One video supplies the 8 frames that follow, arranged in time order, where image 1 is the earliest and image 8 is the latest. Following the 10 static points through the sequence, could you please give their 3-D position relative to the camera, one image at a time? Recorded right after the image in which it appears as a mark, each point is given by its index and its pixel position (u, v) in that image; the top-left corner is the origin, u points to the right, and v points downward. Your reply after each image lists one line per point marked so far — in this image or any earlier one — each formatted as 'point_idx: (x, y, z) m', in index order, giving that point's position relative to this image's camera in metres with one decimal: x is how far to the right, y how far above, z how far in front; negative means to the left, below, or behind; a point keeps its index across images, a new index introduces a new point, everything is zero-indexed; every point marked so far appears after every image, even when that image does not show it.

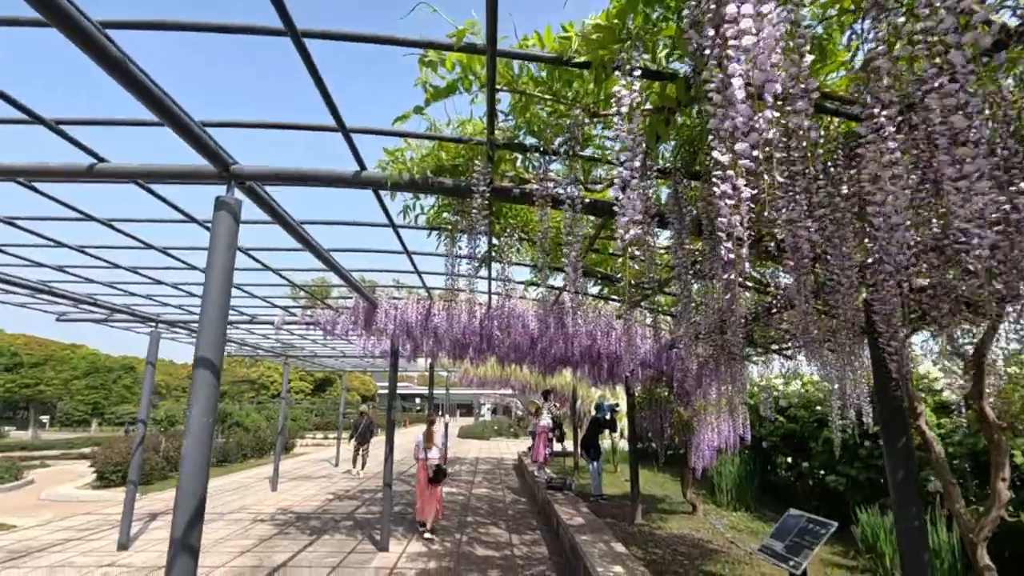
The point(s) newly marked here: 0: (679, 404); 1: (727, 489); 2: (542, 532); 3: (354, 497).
0: (+1.8, -1.2, +5.7) m
1: (+2.5, -2.4, +6.3) m
2: (+0.4, -3.0, +6.6) m
3: (-2.7, -3.5, +9.0) m
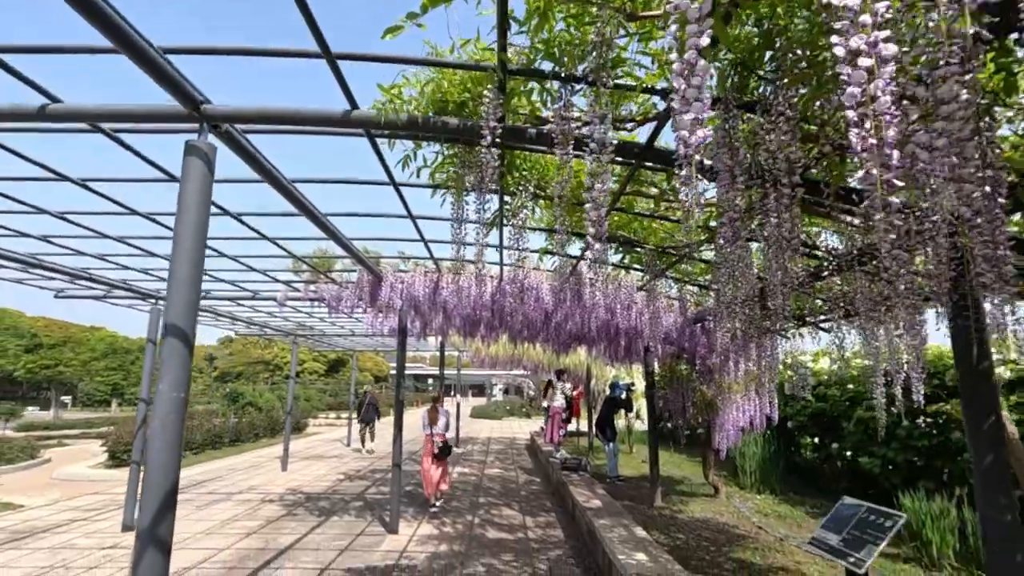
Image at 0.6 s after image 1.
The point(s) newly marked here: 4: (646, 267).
0: (+1.9, -1.0, +5.4) m
1: (+2.7, -2.1, +6.0) m
2: (+0.5, -2.7, +6.4) m
3: (-2.5, -3.2, +8.9) m
4: (+0.9, +0.2, +3.7) m
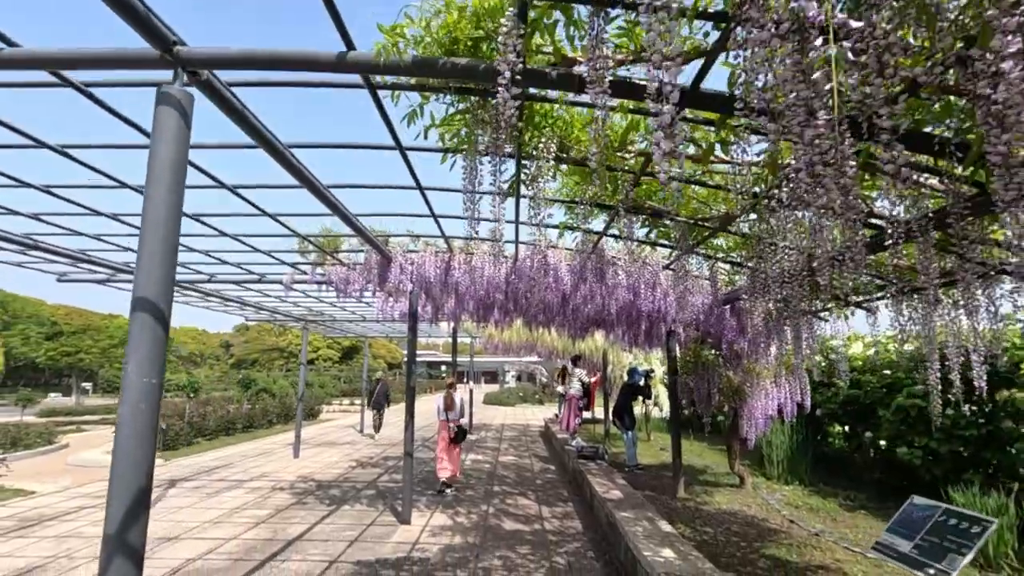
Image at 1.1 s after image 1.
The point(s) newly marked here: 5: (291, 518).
0: (+2.1, -0.8, +5.1) m
1: (+2.8, -1.9, +5.7) m
2: (+0.7, -2.5, +6.1) m
3: (-2.2, -2.9, +8.7) m
4: (+1.1, +0.3, +3.4) m
5: (-2.3, -2.4, +5.6) m
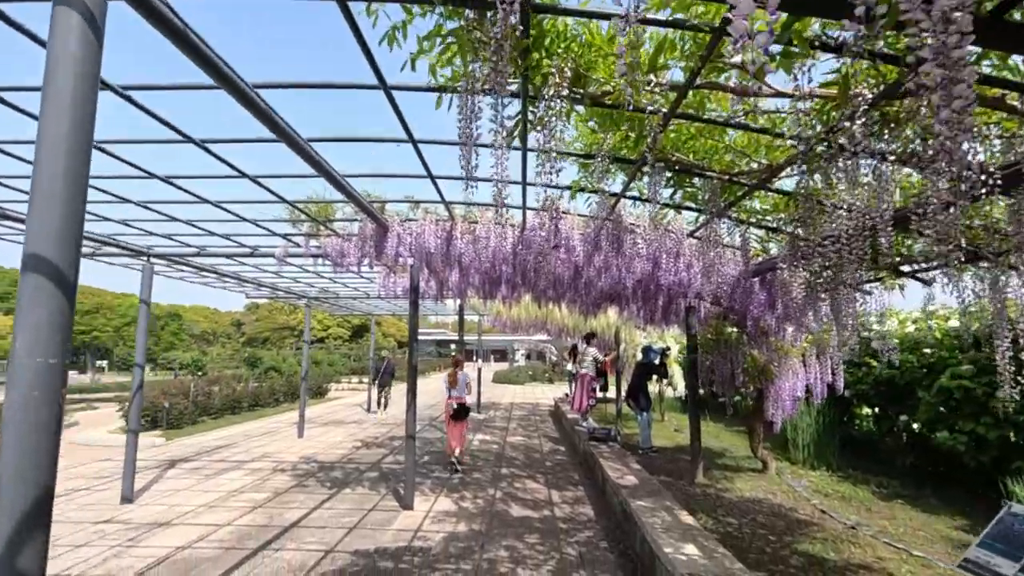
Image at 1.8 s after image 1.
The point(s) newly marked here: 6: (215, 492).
0: (+2.1, -0.5, +4.8) m
1: (+2.9, -1.6, +5.4) m
2: (+0.8, -2.2, +5.9) m
3: (-2.1, -2.5, +8.5) m
4: (+1.1, +0.5, +3.0) m
5: (-2.2, -2.2, +5.4) m
6: (-3.2, -2.2, +5.7) m
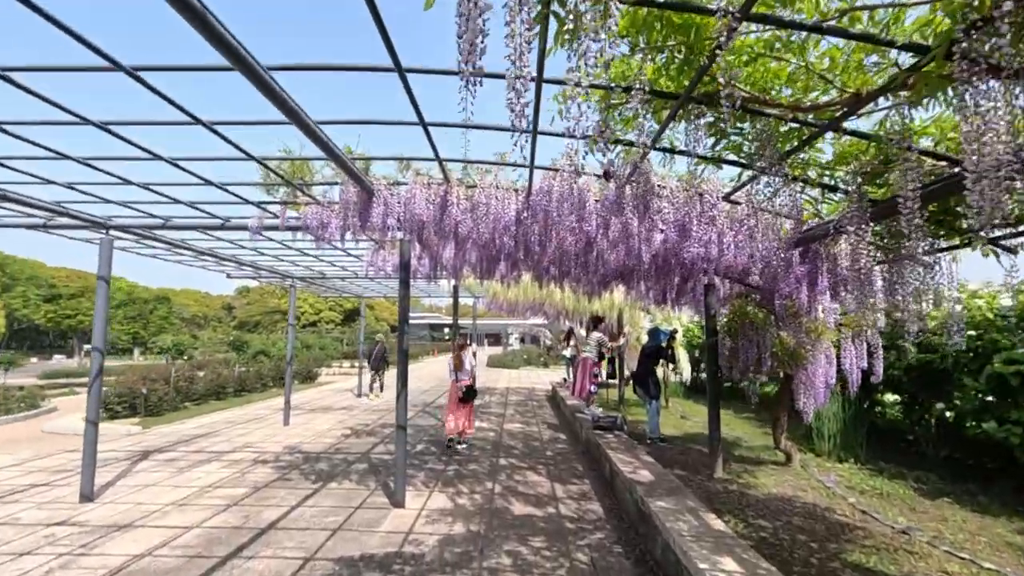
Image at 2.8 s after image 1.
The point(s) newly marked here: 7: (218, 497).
0: (+2.2, -0.3, +4.3) m
1: (+2.9, -1.4, +4.9) m
2: (+0.8, -2.0, +5.4) m
3: (-2.1, -2.2, +8.0) m
4: (+1.1, +0.6, +2.5) m
5: (-2.2, -1.9, +4.9) m
6: (-3.2, -1.9, +5.2) m
7: (-2.7, -1.9, +4.9) m
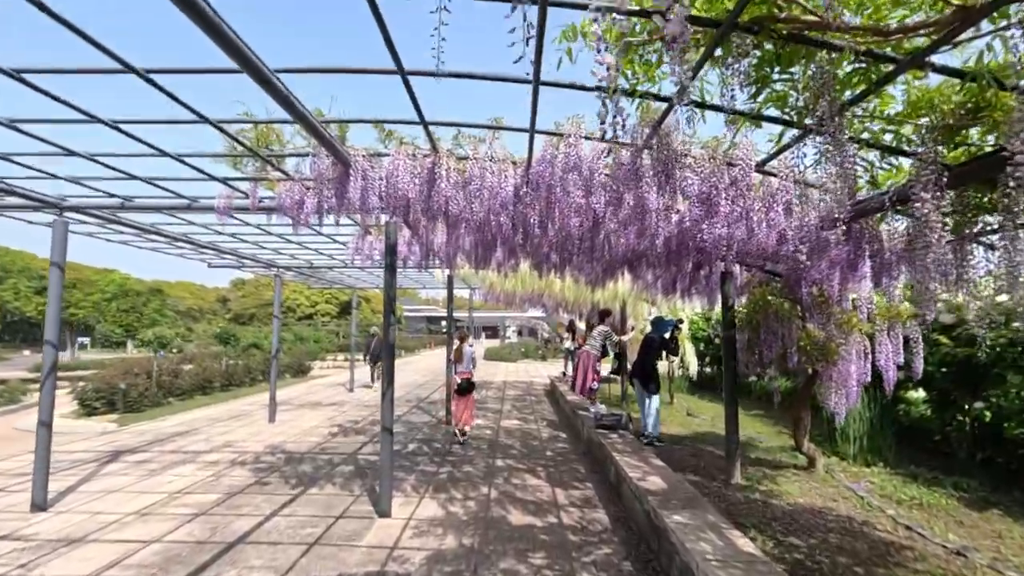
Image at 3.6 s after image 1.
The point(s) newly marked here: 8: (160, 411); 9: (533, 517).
0: (+2.1, -0.2, +3.8) m
1: (+2.9, -1.3, +4.5) m
2: (+0.8, -1.8, +5.0) m
3: (-2.1, -2.0, +7.6) m
4: (+1.1, +0.7, +2.1) m
5: (-2.3, -1.8, +4.5) m
6: (-3.2, -1.8, +4.8) m
7: (-2.7, -1.8, +4.5) m
8: (-6.2, -2.2, +9.4) m
9: (+0.2, -1.8, +4.3) m
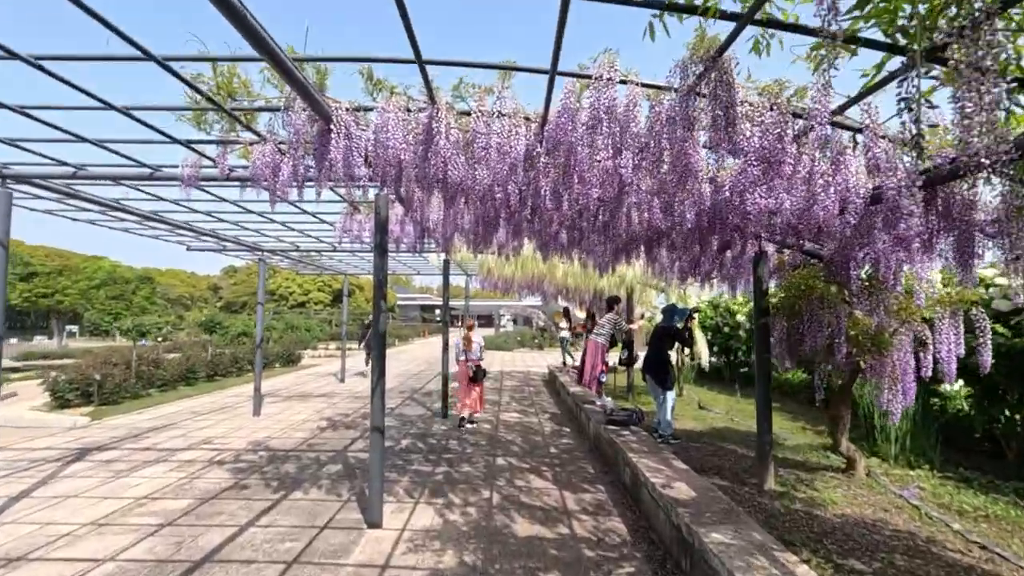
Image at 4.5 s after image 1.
0: (+2.2, -0.1, +3.4) m
1: (+2.9, -1.1, +4.1) m
2: (+0.8, -1.7, +4.5) m
3: (-2.1, -1.8, +7.1) m
4: (+1.2, +0.8, +1.6) m
5: (-2.2, -1.7, +4.0) m
6: (-3.2, -1.7, +4.3) m
7: (-2.7, -1.7, +4.0) m
8: (-6.2, -1.9, +8.8) m
9: (+0.2, -1.7, +3.8) m
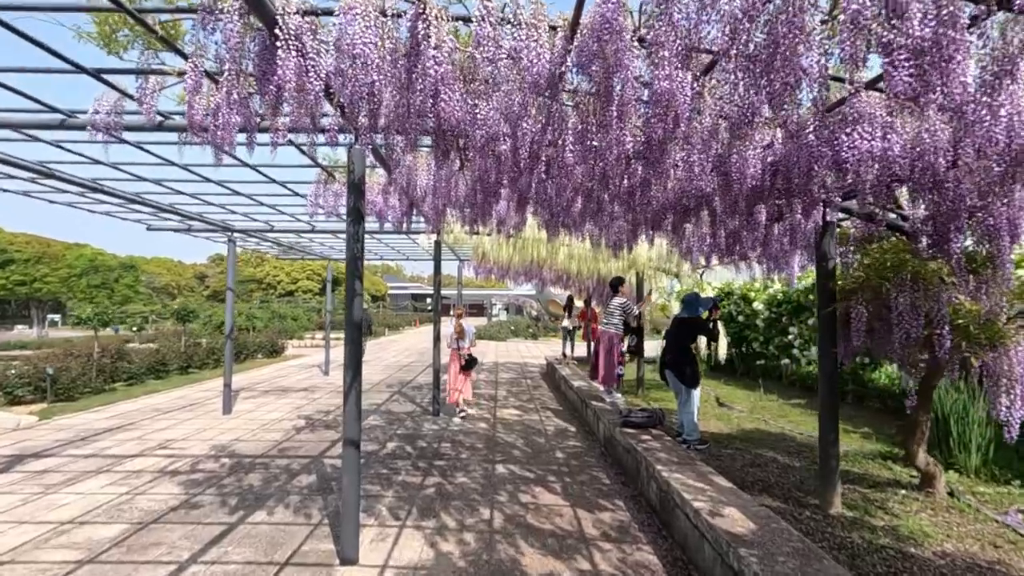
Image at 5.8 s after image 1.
0: (+2.2, 0.0, +2.7) m
1: (+3.0, -1.0, +3.4) m
2: (+0.8, -1.6, +3.8) m
3: (-2.1, -1.6, +6.4) m
4: (+1.3, +0.9, +0.8) m
5: (-2.2, -1.6, +3.2) m
6: (-3.1, -1.5, +3.5) m
7: (-2.7, -1.5, +3.2) m
8: (-6.2, -1.7, +8.0) m
9: (+0.3, -1.6, +3.1) m
